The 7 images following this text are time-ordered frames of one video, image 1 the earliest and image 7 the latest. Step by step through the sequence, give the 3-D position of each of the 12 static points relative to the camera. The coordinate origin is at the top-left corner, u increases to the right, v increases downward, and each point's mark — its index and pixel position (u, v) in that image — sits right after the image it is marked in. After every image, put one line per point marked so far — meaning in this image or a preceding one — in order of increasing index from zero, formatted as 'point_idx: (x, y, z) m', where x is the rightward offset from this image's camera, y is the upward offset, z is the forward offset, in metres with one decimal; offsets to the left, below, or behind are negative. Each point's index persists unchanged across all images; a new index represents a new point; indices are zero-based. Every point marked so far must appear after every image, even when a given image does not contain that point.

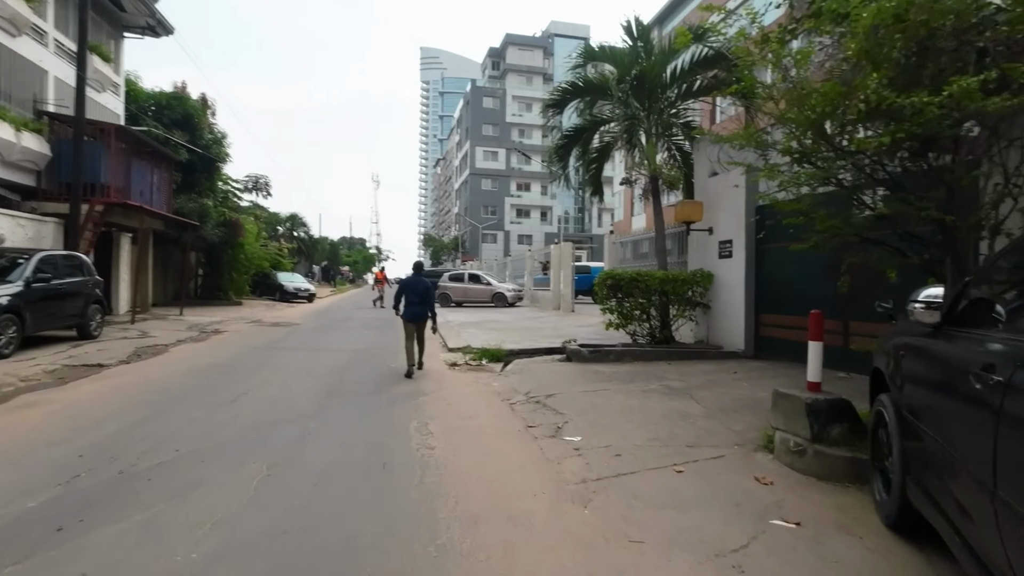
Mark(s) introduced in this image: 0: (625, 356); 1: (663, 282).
0: (+2.1, -1.3, +10.5) m
1: (+3.0, +0.1, +11.1) m
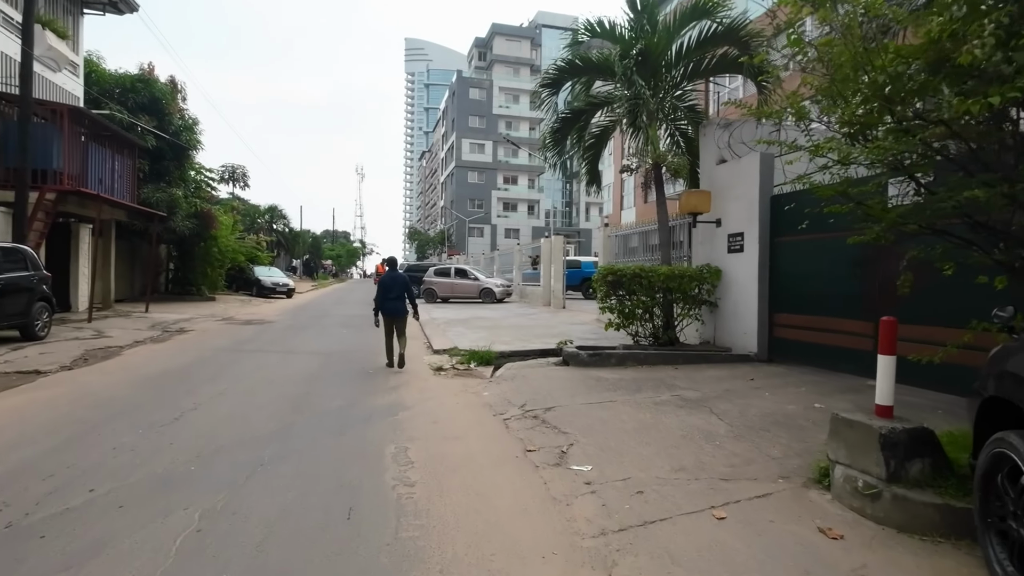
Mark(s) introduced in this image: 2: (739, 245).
0: (+2.0, -1.2, +9.6) m
1: (+2.9, +0.2, +10.2) m
2: (+4.1, +0.8, +10.1) m
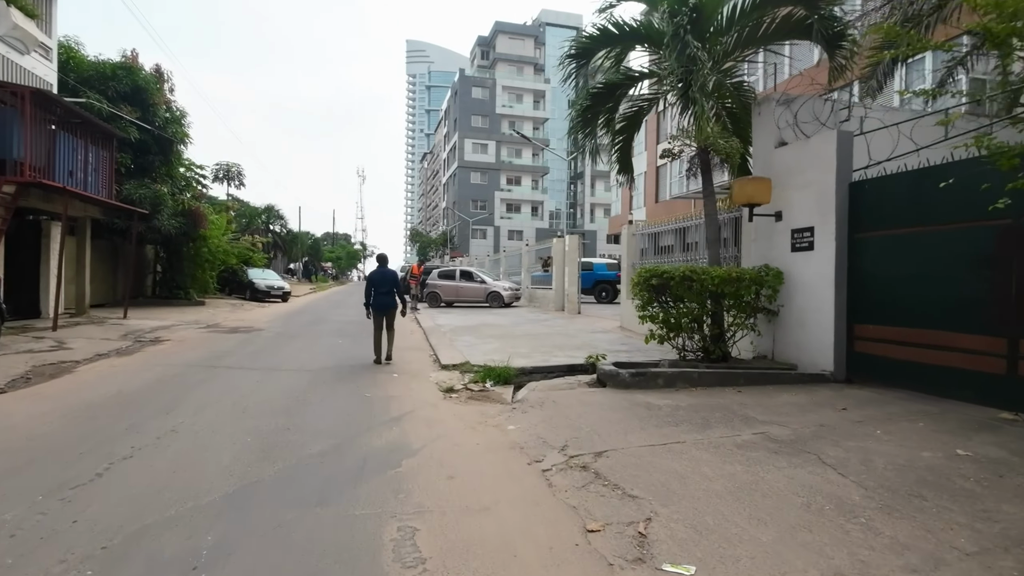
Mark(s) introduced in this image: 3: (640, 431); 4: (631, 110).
0: (+2.3, -1.3, +8.0) m
1: (+3.2, +0.1, +8.5) m
2: (+4.5, +0.7, +8.5) m
3: (+1.3, -1.5, +5.9) m
4: (+2.2, +3.3, +10.6) m
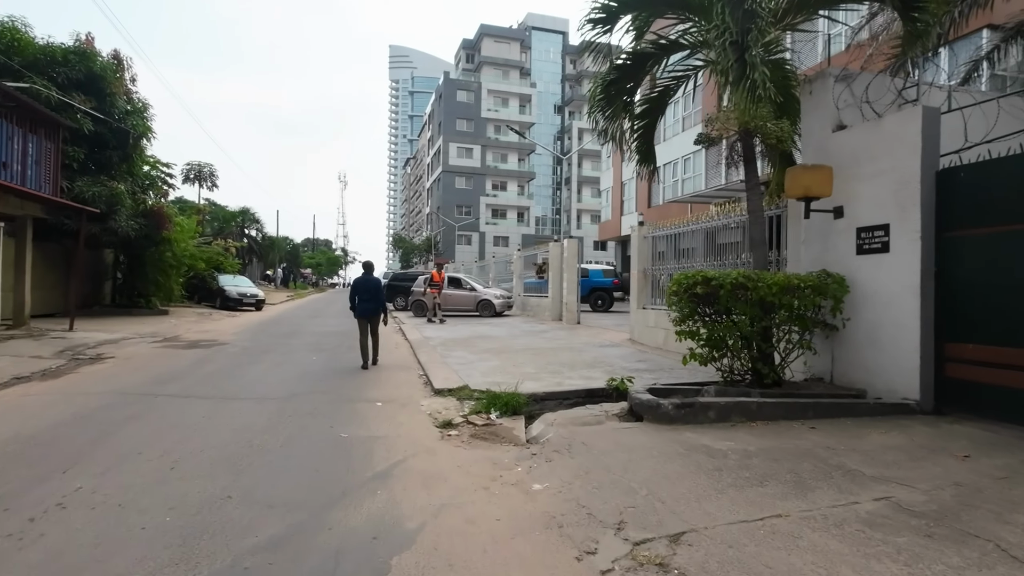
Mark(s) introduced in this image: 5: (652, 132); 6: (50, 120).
0: (+2.5, -1.4, +6.4) m
1: (+3.4, 0.0, +7.0) m
2: (+4.6, +0.6, +7.0) m
3: (+1.6, -1.6, +4.3) m
4: (+2.3, +3.2, +9.1) m
5: (+2.3, +2.6, +9.4) m
6: (-12.8, +4.6, +15.5) m
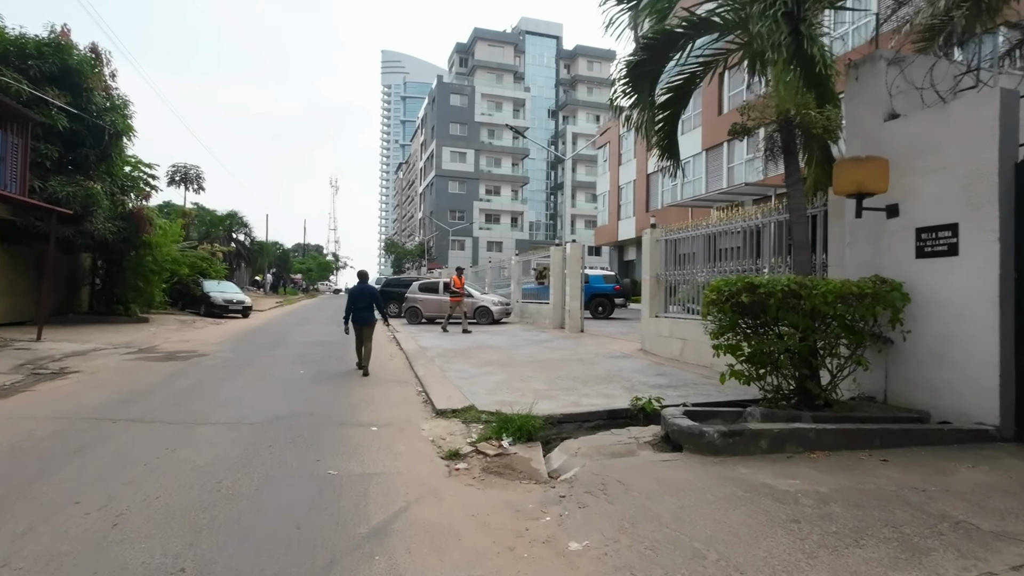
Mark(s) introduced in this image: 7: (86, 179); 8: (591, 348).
0: (+2.7, -1.5, +5.5) m
1: (+3.5, -0.1, +6.2) m
2: (+4.8, +0.5, +6.2) m
3: (+1.8, -1.7, +3.4) m
4: (+2.5, +3.1, +8.2) m
5: (+2.5, +2.5, +8.5) m
6: (-12.7, +4.5, +14.4) m
7: (-14.2, +3.6, +18.6) m
8: (+1.9, -1.5, +13.7) m
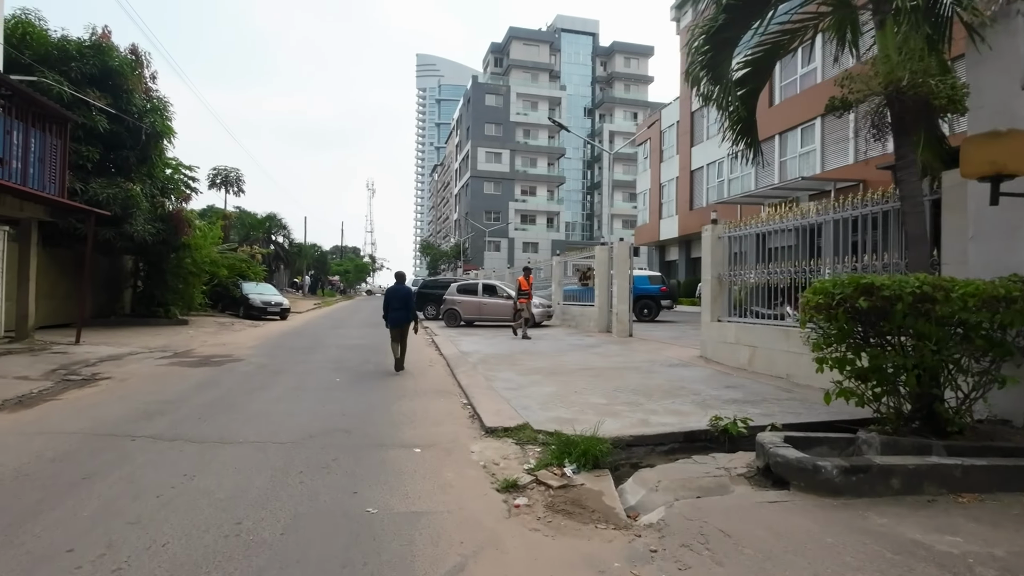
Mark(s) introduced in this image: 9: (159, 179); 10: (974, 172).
0: (+3.3, -1.5, +4.4) m
1: (+4.2, -0.1, +5.0) m
2: (+5.4, +0.5, +5.0) m
3: (+2.2, -1.7, +2.4) m
4: (+3.2, +3.1, +7.2) m
5: (+3.2, +2.5, +7.4) m
6: (-11.6, +4.4, +14.3) m
7: (-12.8, +3.6, +18.6) m
8: (+3.0, -1.5, +12.7) m
9: (-12.6, +3.9, +19.9) m
10: (+4.6, +1.2, +5.6) m
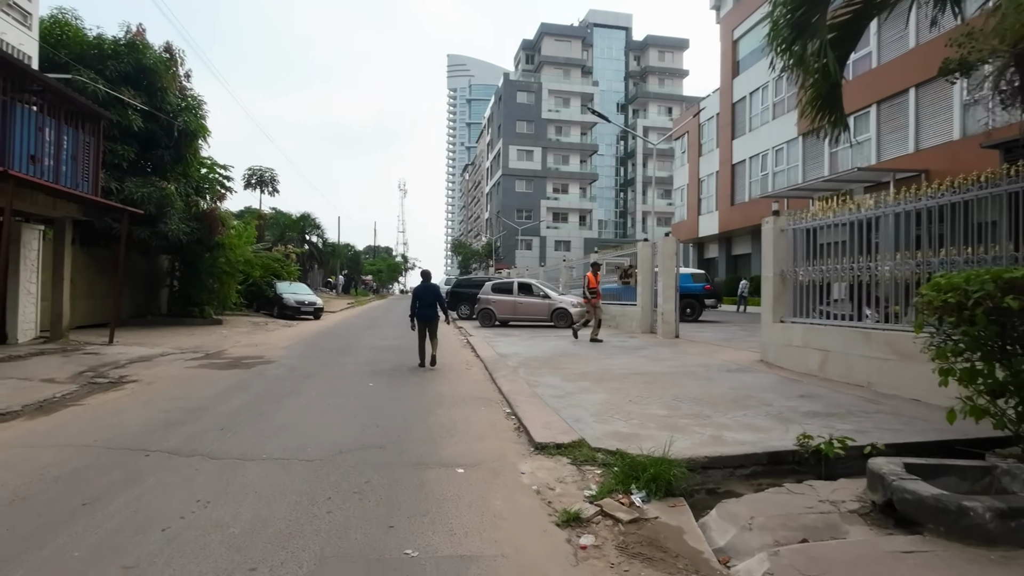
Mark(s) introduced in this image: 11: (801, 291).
0: (+3.7, -1.5, +3.5) m
1: (+4.6, -0.1, +4.0) m
2: (+5.9, +0.5, +3.9) m
3: (+2.6, -1.6, +1.5) m
4: (+3.8, +3.1, +6.2) m
5: (+3.8, +2.5, +6.5) m
6: (-10.6, +4.4, +14.1) m
7: (-11.6, +3.6, +18.5) m
8: (+3.9, -1.5, +11.8) m
9: (-11.4, +4.0, +19.8) m
10: (+5.1, +1.2, +4.6) m
11: (+5.2, 0.0, +9.9) m
